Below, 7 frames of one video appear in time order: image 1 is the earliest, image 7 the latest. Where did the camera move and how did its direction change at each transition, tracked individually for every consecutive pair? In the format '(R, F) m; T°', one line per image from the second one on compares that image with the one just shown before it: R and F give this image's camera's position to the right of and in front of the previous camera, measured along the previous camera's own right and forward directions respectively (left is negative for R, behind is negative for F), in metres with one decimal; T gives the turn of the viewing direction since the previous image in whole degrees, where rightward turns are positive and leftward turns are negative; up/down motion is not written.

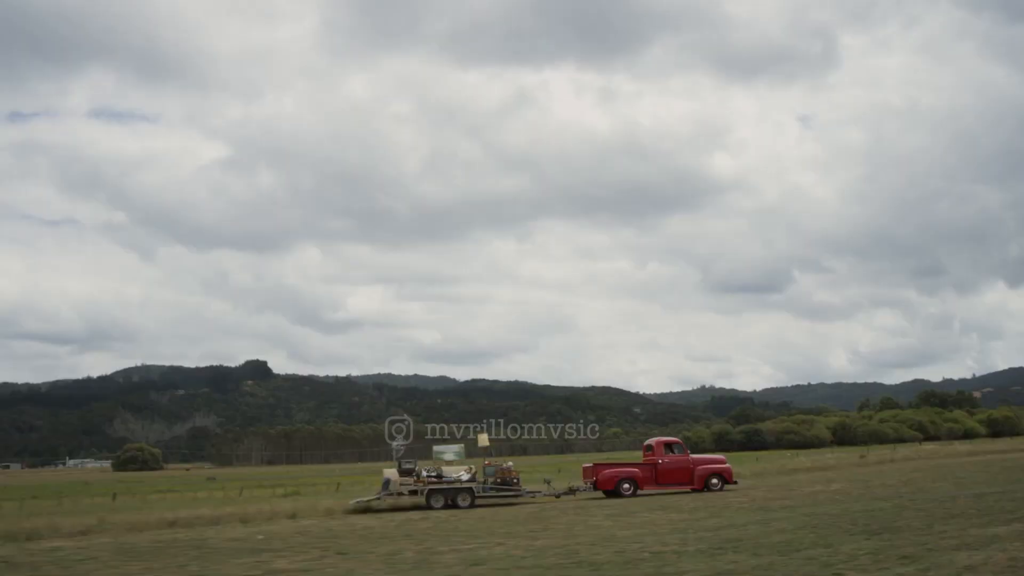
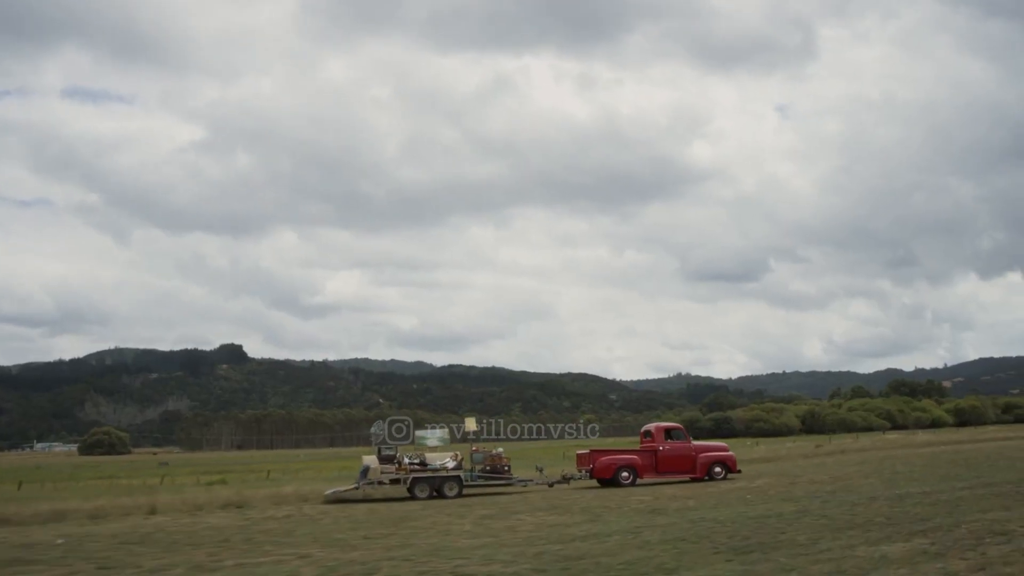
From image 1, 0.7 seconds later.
(+2.2, +2.4) m; +1°
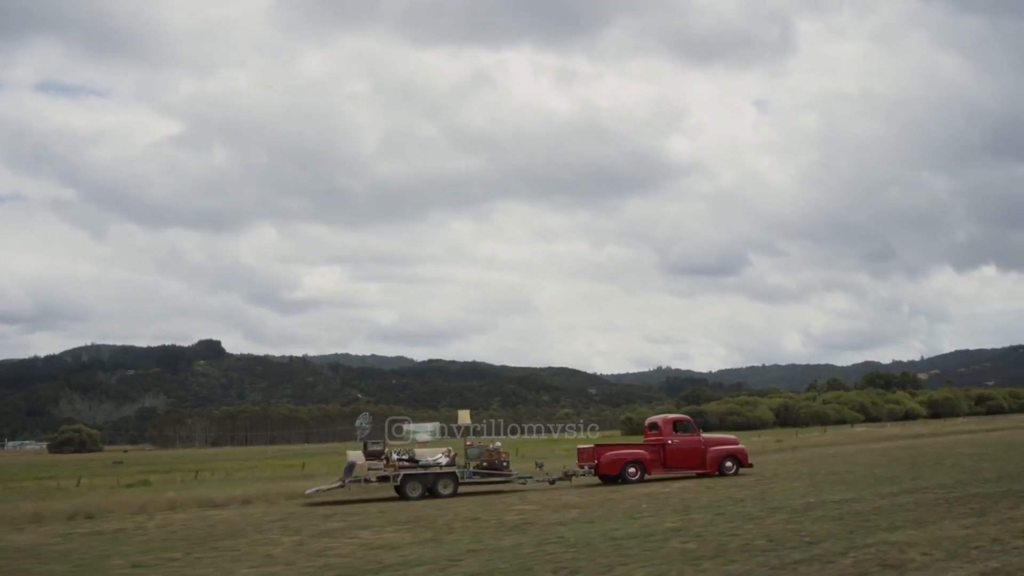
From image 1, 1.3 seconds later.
(+2.2, +2.4) m; +1°
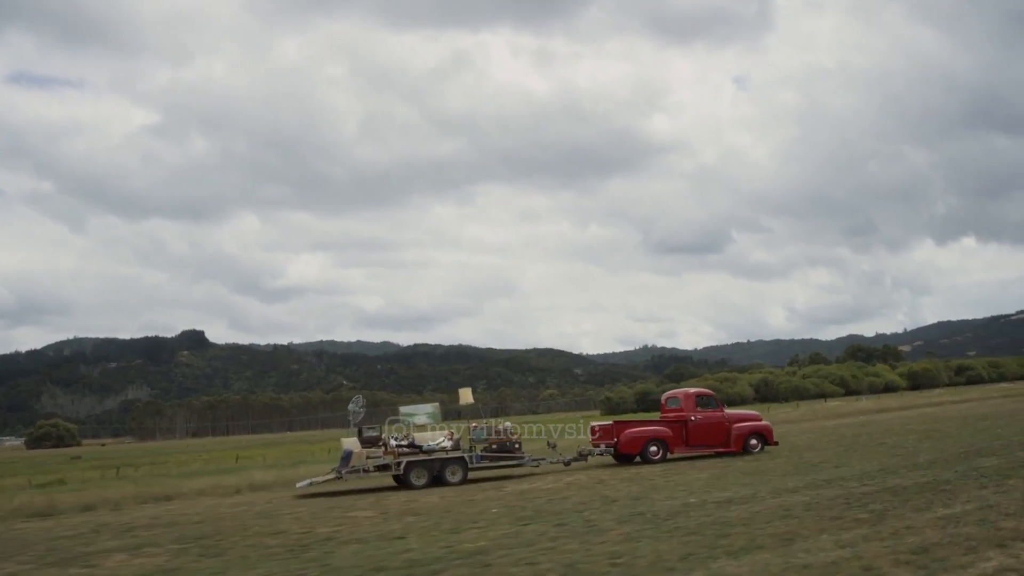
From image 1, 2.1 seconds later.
(+2.4, +2.7) m; +1°
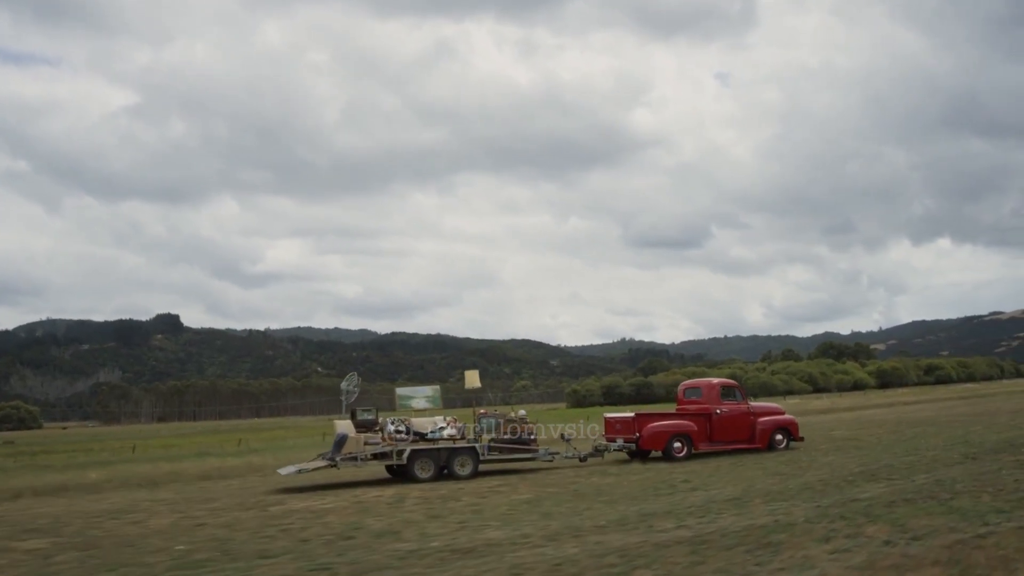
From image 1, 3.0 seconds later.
(+2.9, +3.3) m; +1°
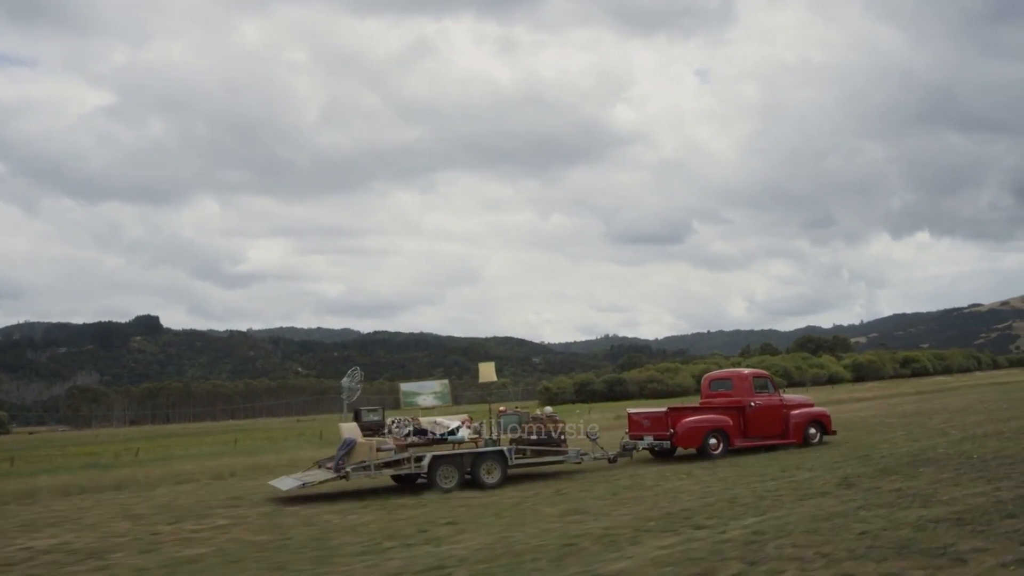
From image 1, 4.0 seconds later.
(+3.2, +3.5) m; +1°
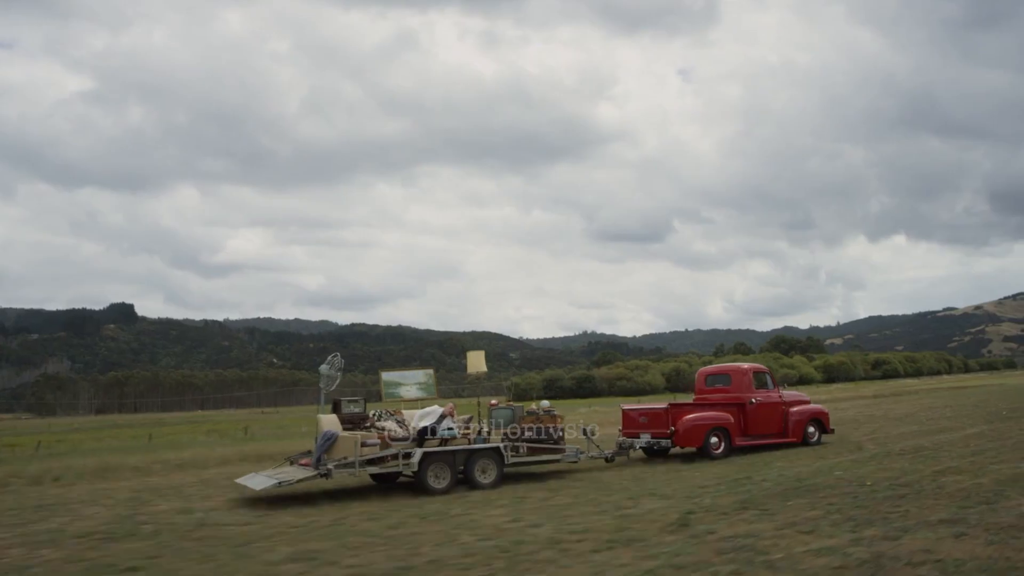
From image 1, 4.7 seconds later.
(+2.2, +2.4) m; +1°
